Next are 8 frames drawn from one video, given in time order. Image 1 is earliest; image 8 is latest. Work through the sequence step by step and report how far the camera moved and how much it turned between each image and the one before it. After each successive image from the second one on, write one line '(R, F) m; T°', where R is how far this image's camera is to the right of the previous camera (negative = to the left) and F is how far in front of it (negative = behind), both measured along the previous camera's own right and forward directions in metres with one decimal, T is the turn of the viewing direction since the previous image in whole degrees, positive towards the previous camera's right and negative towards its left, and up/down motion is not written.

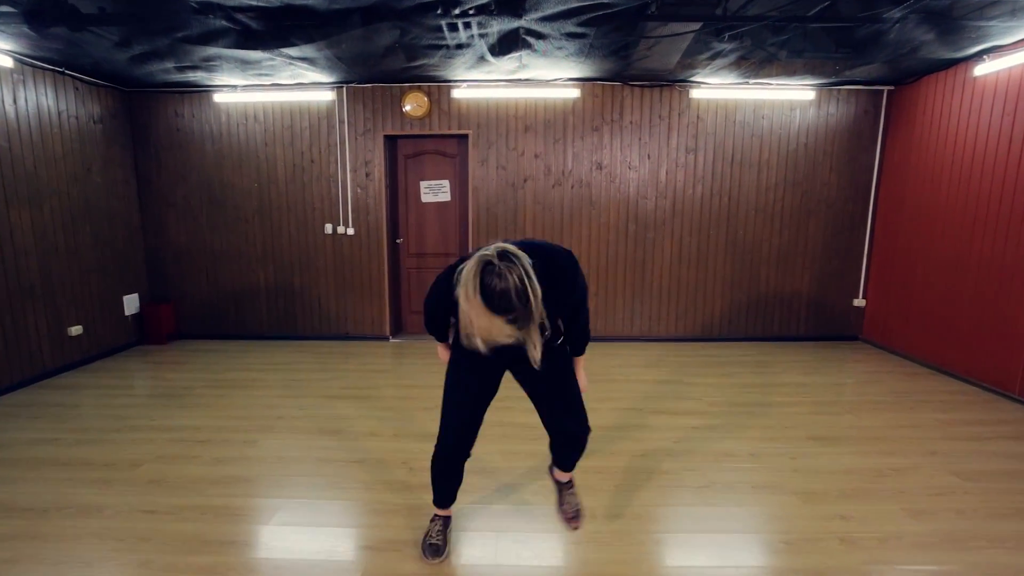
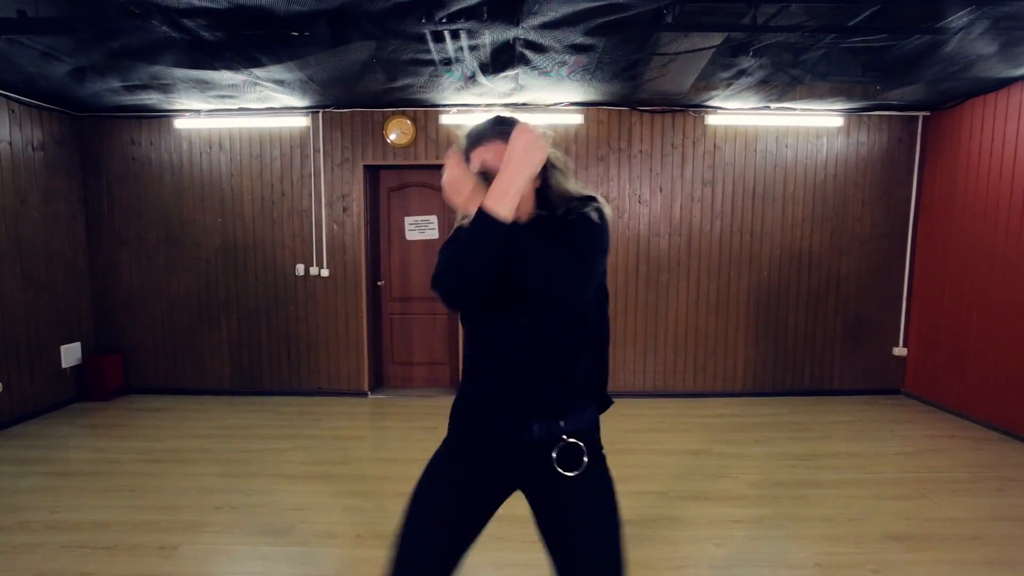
(0.0, +0.6) m; 0°
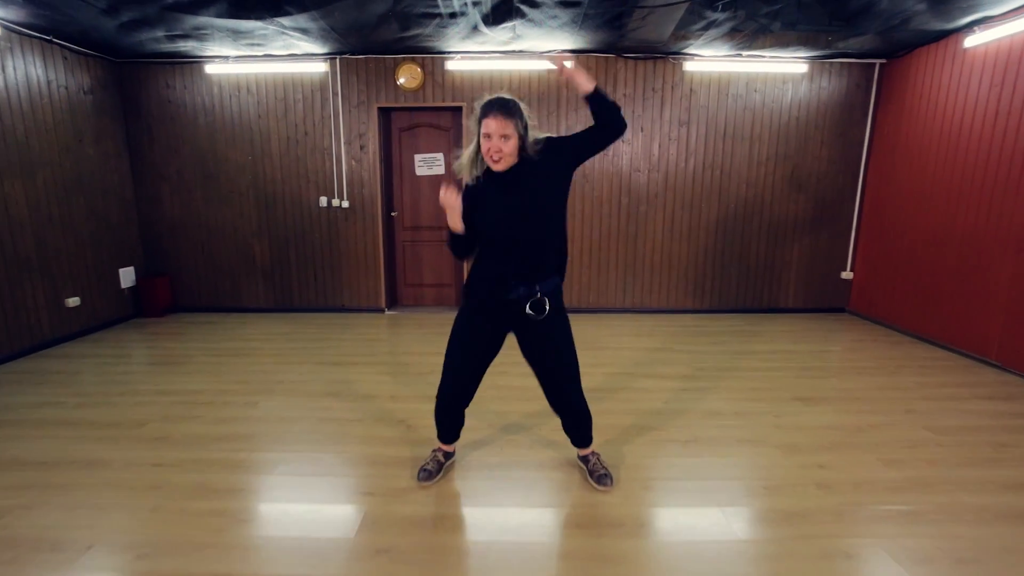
(0.0, -0.7) m; 0°
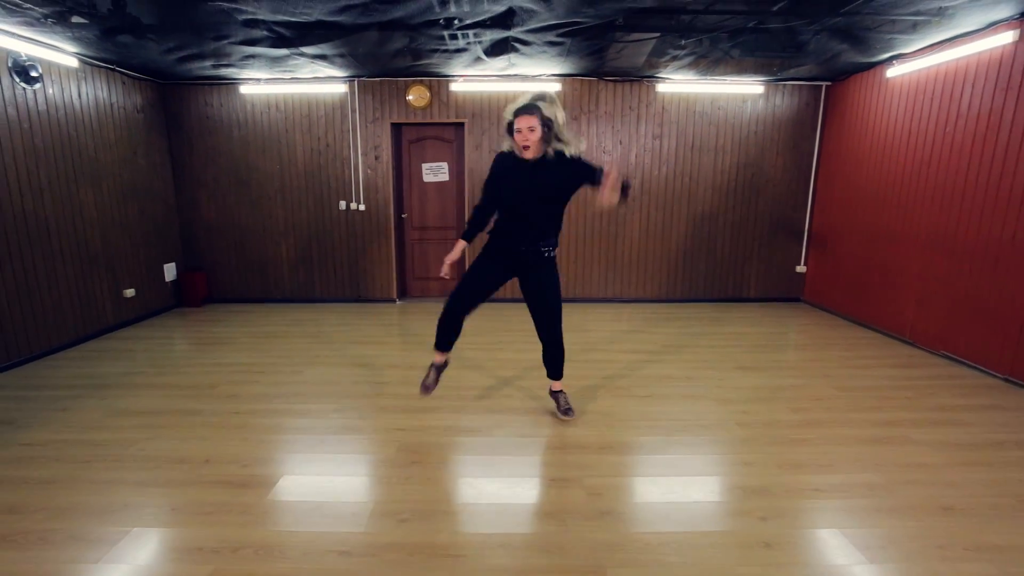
(0.0, -0.7) m; 0°
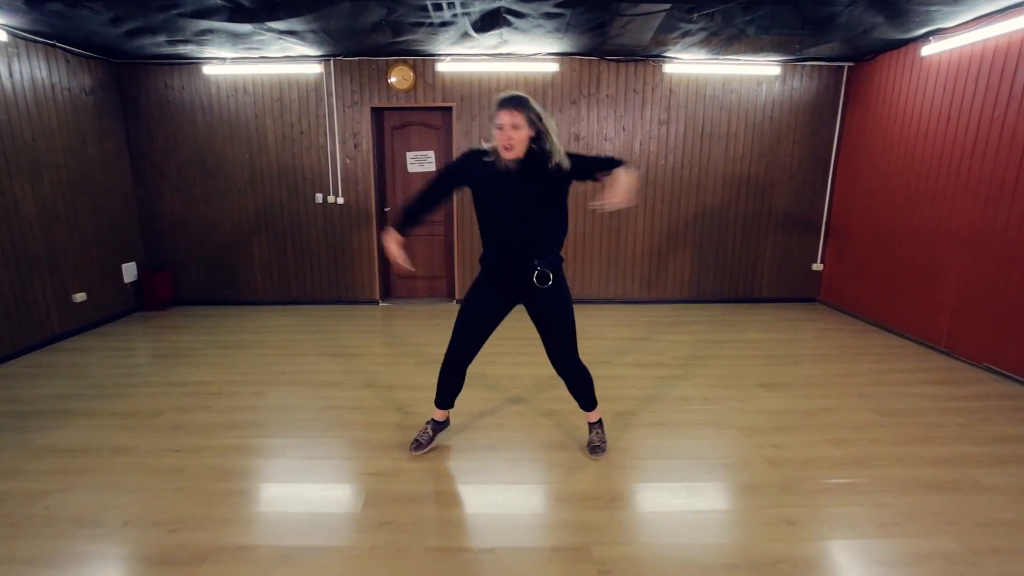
(0.0, +0.5) m; +1°
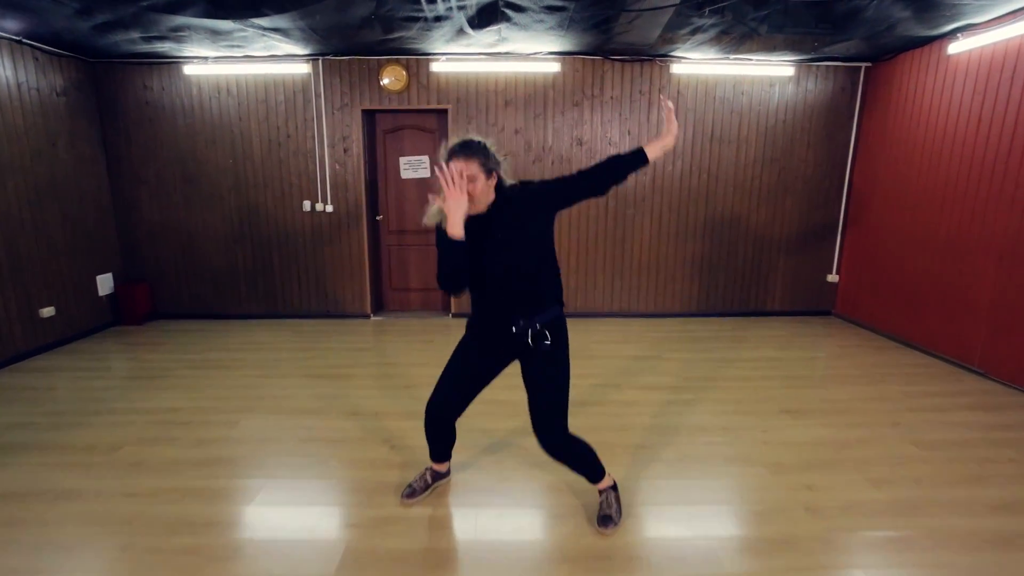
(0.0, +0.3) m; 0°
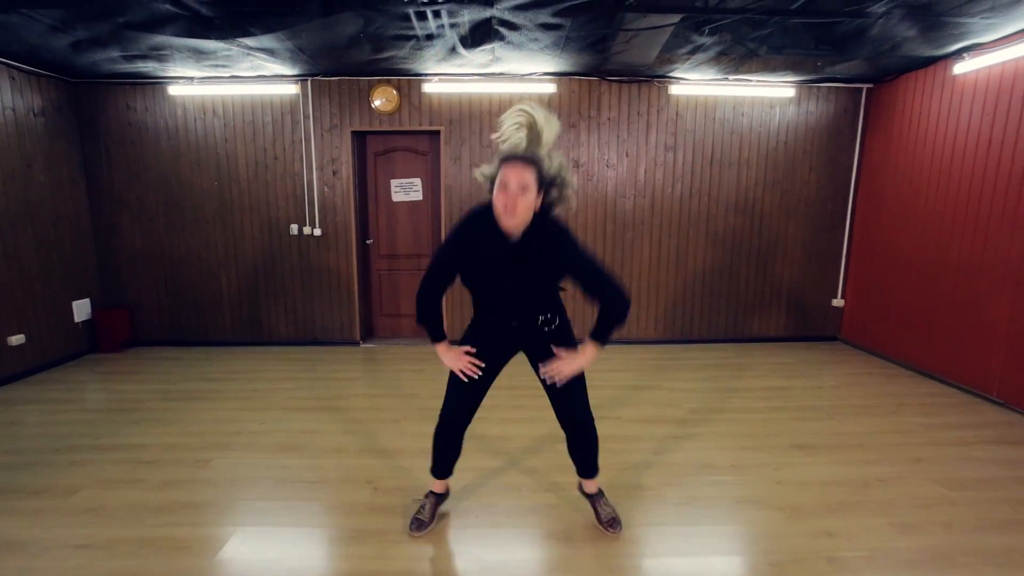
(0.0, +0.2) m; 0°
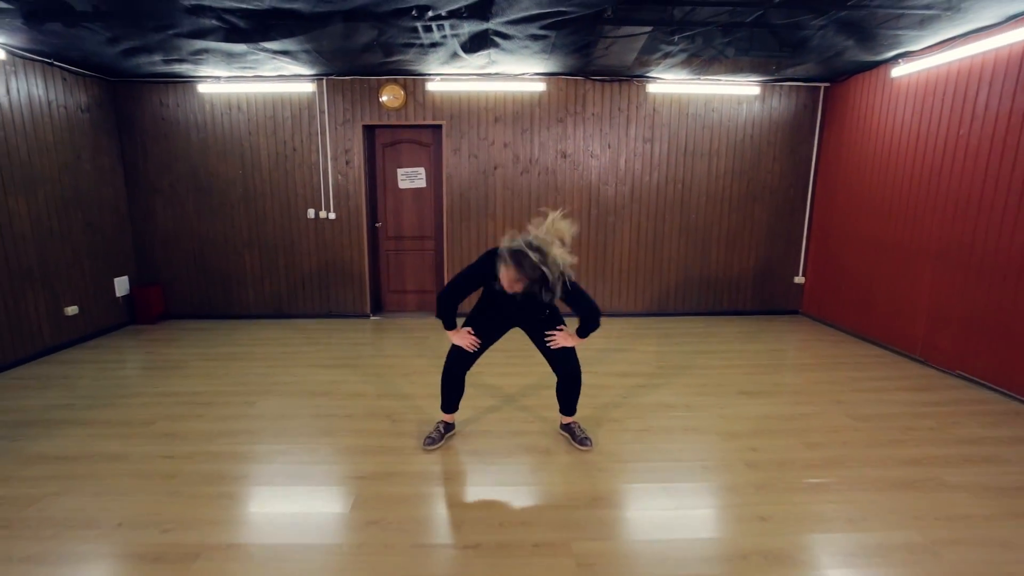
(0.0, -0.6) m; 0°
